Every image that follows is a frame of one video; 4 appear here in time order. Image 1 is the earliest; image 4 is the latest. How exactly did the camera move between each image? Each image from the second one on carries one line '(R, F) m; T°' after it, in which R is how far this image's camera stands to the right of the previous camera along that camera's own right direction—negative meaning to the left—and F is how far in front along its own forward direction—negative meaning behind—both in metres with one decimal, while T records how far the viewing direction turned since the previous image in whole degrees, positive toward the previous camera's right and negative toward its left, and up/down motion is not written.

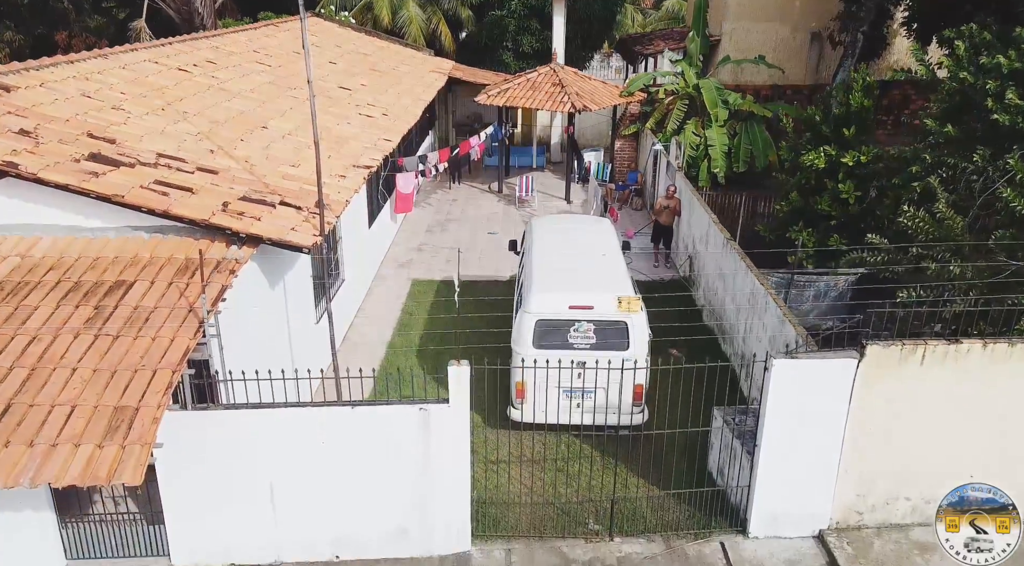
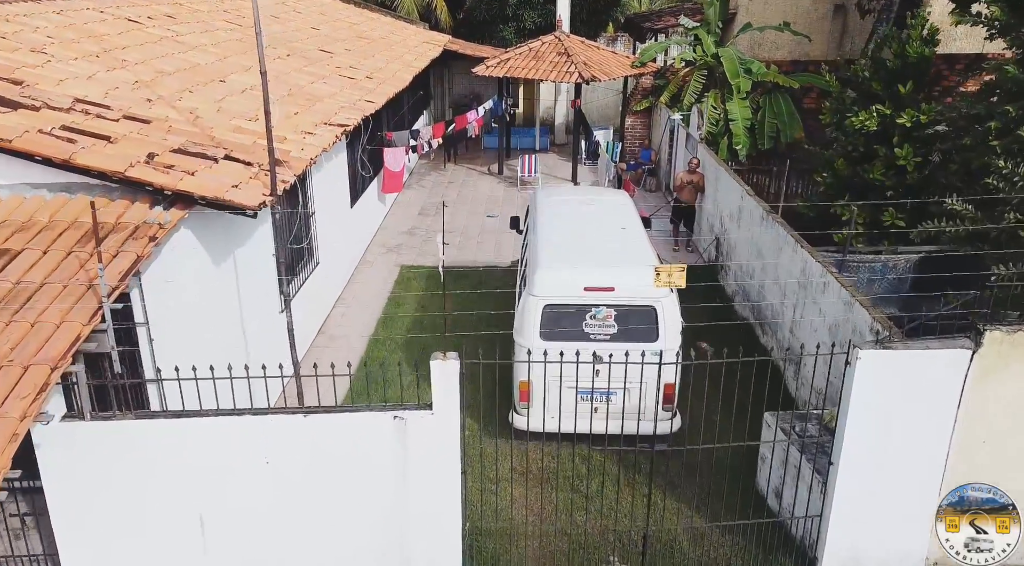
(0.0, +1.7) m; 0°
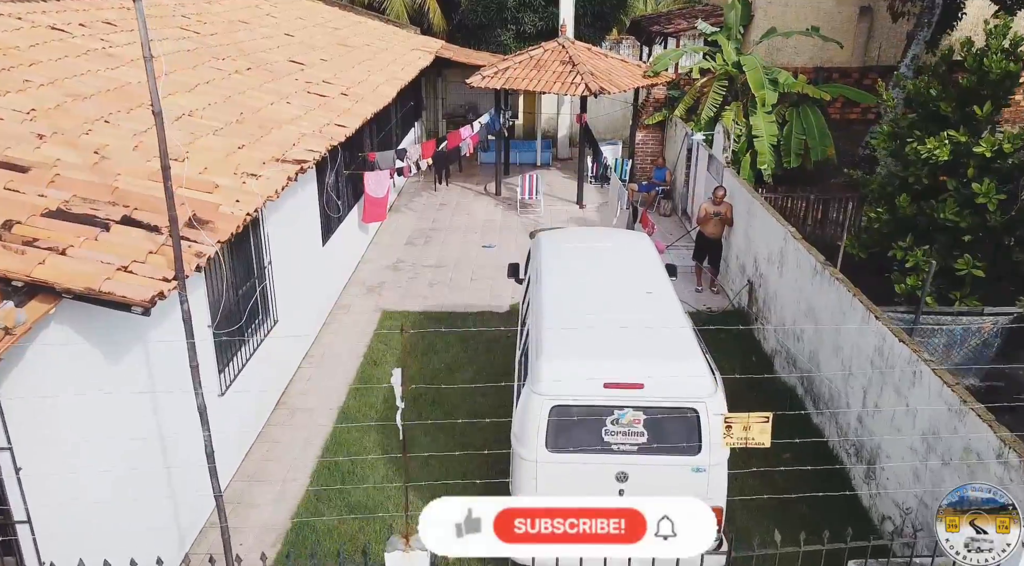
(0.0, +1.8) m; 0°
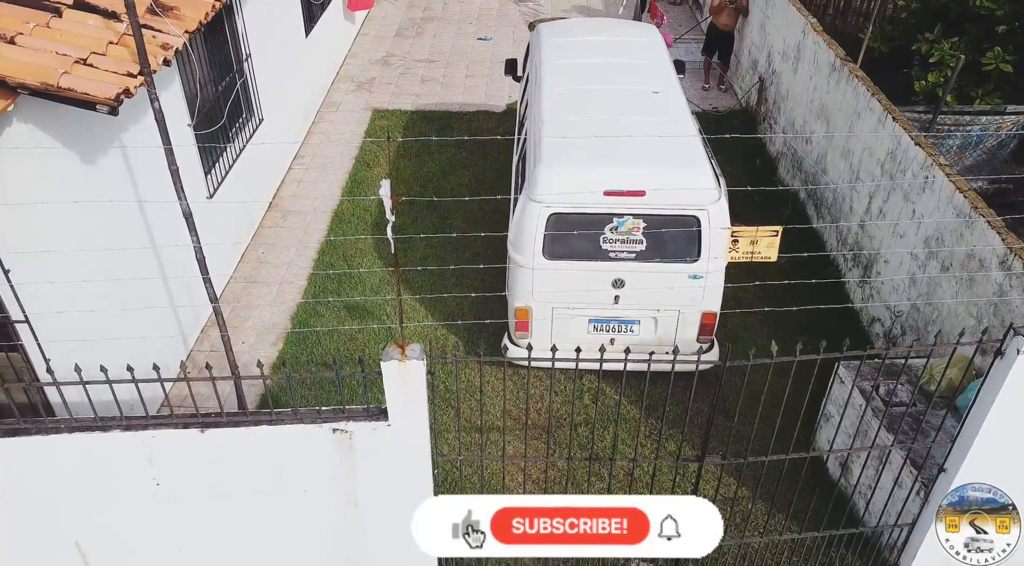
(0.0, +0.2) m; 0°
